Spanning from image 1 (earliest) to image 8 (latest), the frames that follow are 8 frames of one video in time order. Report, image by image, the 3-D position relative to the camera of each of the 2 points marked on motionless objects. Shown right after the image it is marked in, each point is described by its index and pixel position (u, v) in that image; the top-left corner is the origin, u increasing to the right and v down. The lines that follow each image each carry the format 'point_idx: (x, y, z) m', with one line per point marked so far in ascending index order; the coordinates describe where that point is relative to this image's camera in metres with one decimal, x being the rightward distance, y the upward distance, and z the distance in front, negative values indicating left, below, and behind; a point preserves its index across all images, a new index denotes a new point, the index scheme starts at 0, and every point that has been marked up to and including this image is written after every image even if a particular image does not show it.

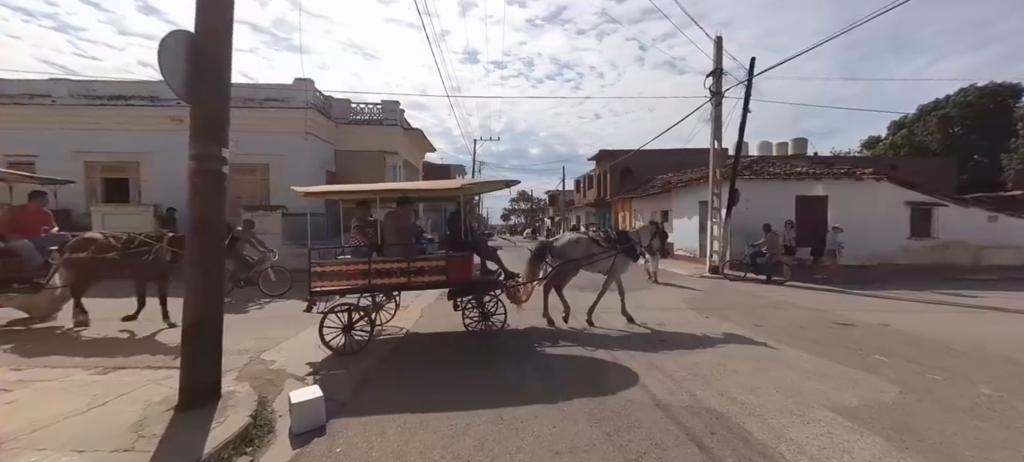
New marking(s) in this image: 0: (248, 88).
0: (-10.0, +5.5, +14.6) m
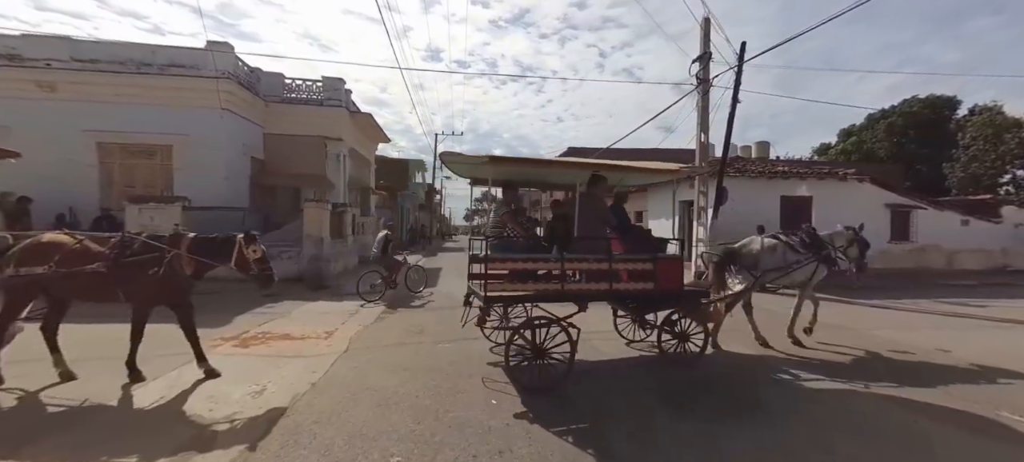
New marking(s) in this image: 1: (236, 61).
0: (-11.2, +5.6, +11.7) m
1: (-9.0, +5.6, +12.6) m
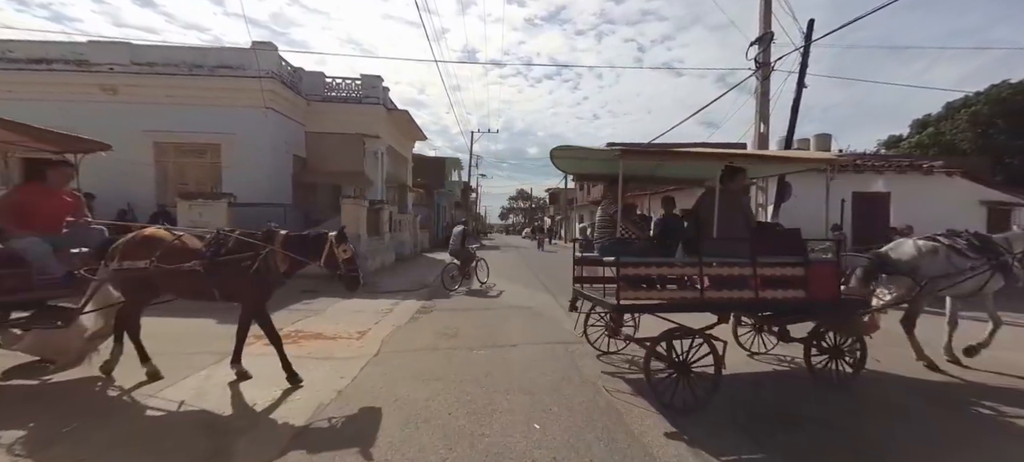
0: (-10.0, +5.7, +12.2) m
1: (-7.7, +5.7, +12.8) m
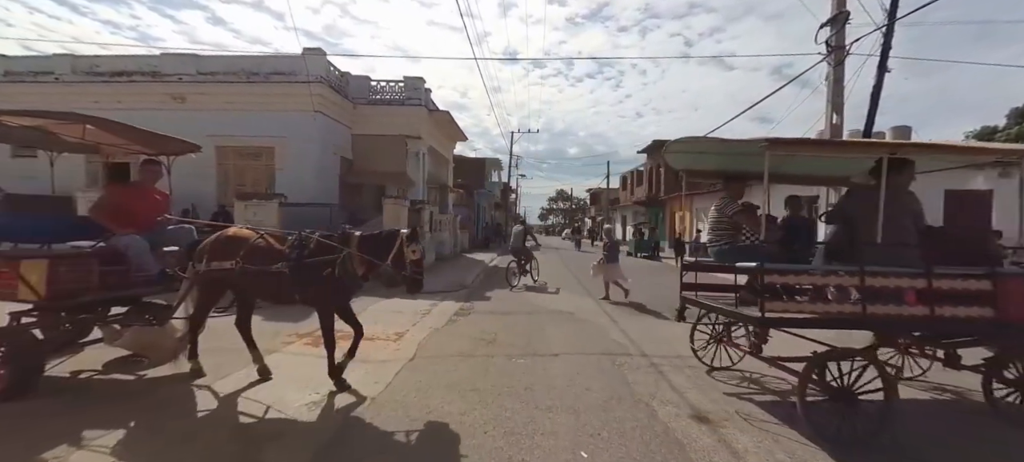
0: (-8.6, +5.7, +12.9) m
1: (-6.3, +5.7, +13.3) m
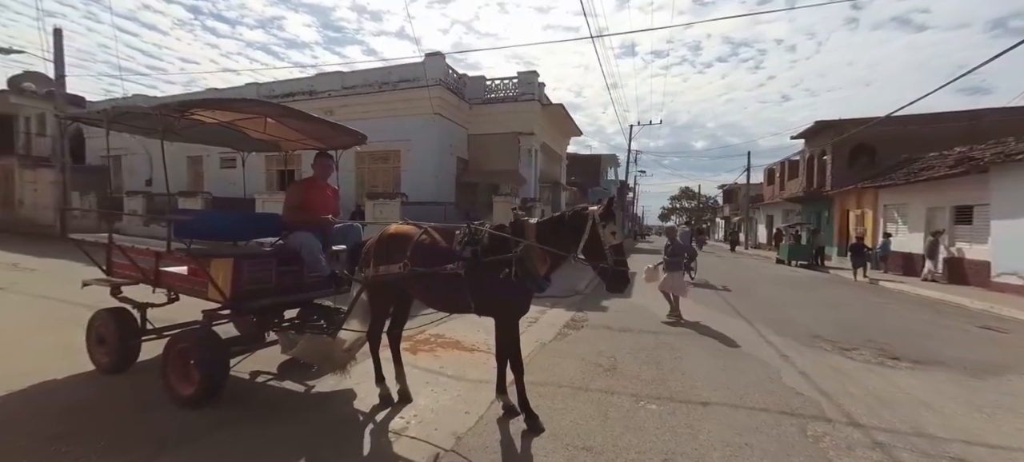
0: (-4.6, +5.8, +13.9) m
1: (-2.3, +5.8, +13.7) m
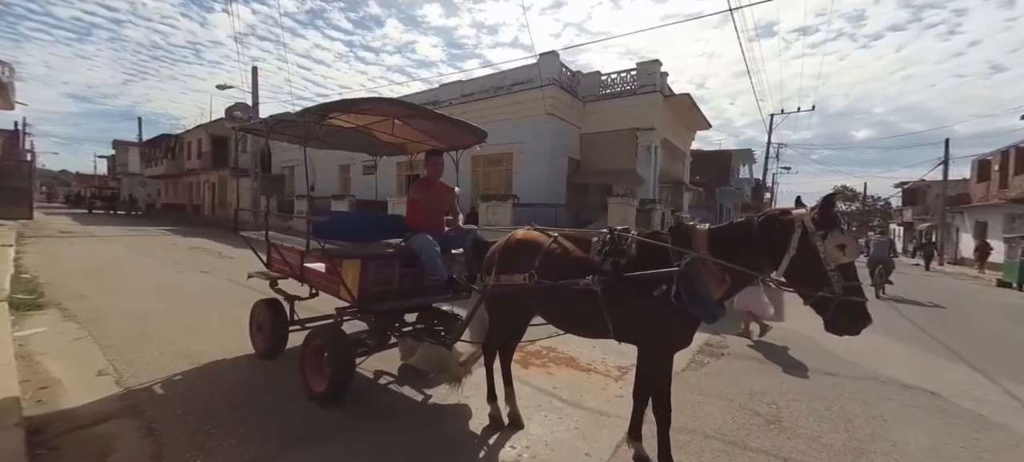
0: (-0.5, +5.8, +14.2) m
1: (+1.6, +5.7, +13.3) m
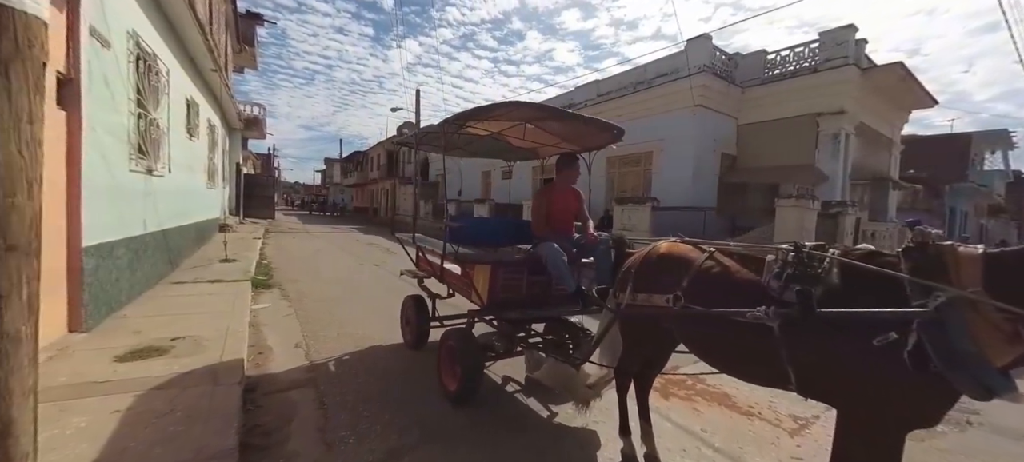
0: (+4.4, +5.6, +13.3) m
1: (+6.1, +5.5, +11.8) m
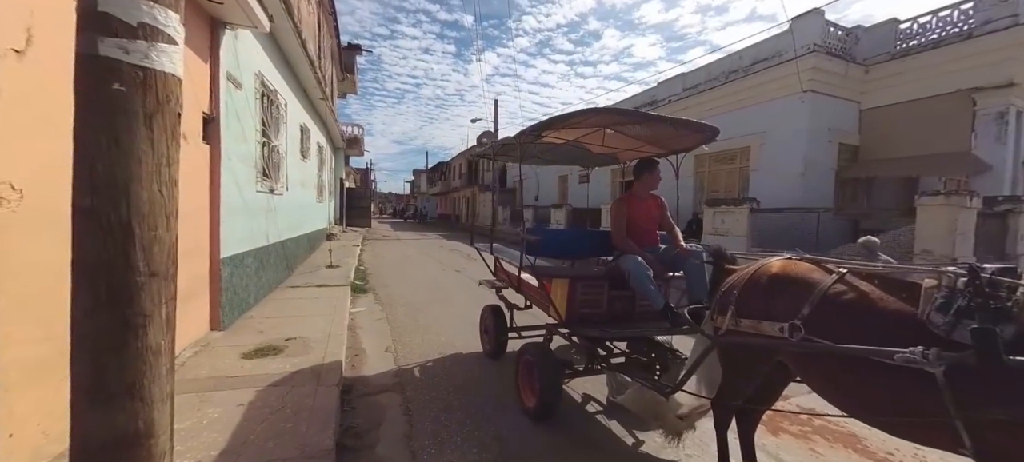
0: (+6.9, +5.5, +12.1) m
1: (+8.2, +5.4, +10.3) m
